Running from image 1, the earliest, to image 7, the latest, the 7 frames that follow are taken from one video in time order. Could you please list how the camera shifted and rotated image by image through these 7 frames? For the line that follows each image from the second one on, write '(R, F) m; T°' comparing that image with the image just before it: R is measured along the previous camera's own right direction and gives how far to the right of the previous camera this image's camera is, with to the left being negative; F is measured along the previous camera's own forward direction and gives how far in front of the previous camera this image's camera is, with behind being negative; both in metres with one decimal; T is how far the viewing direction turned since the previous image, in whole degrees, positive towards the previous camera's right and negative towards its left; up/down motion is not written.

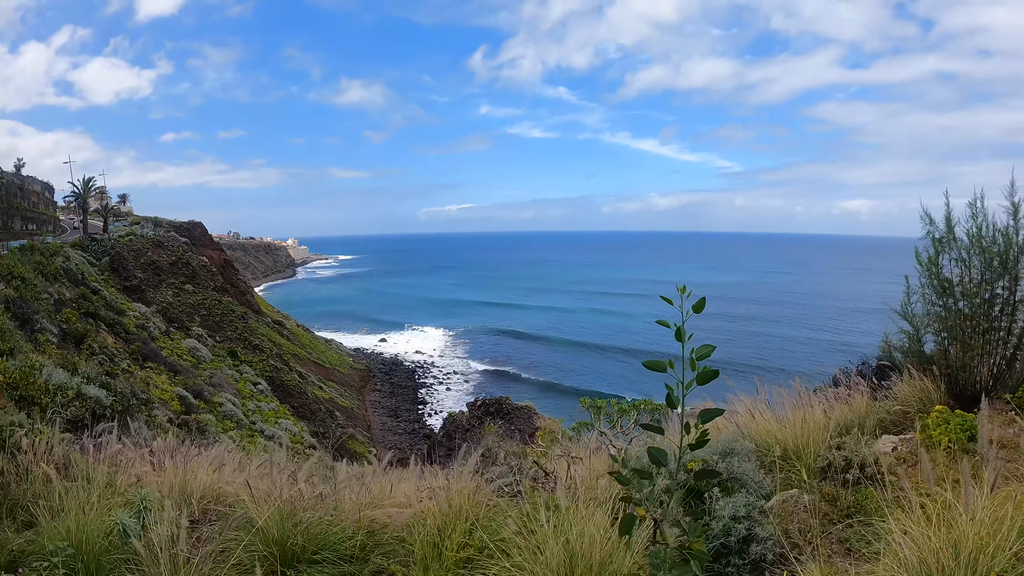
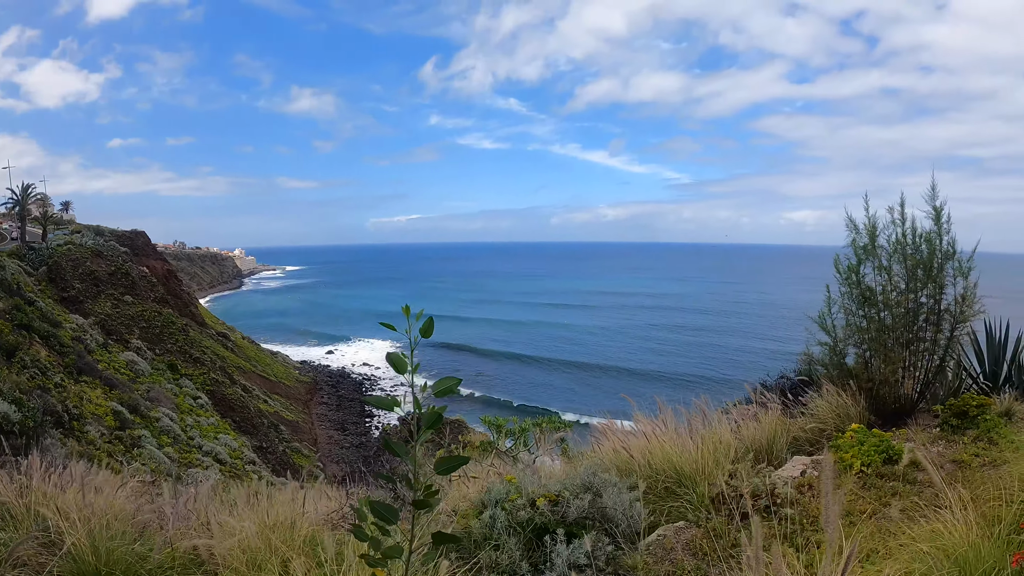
(+0.9, +0.5) m; +3°
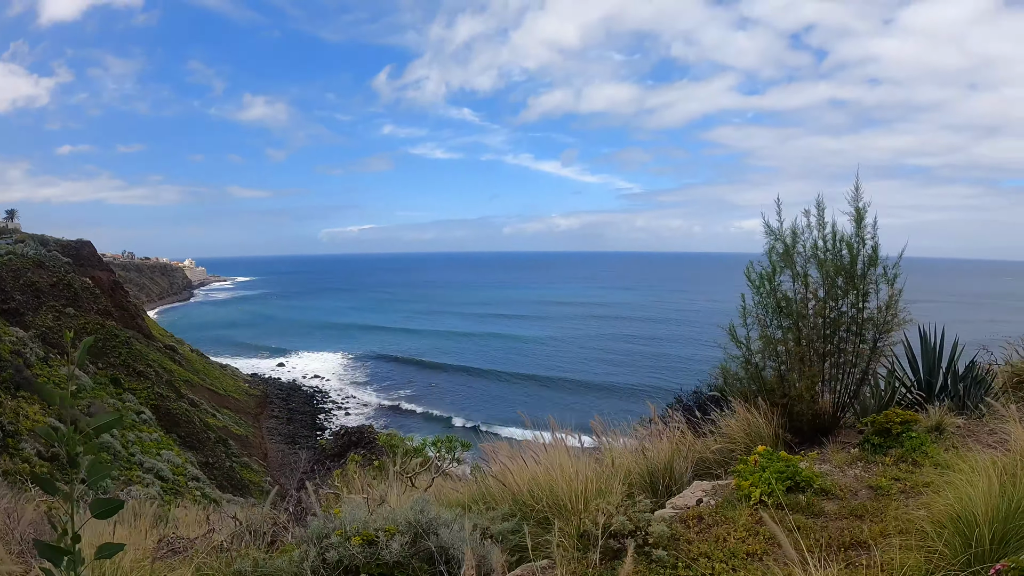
(+0.9, +0.3) m; +2°
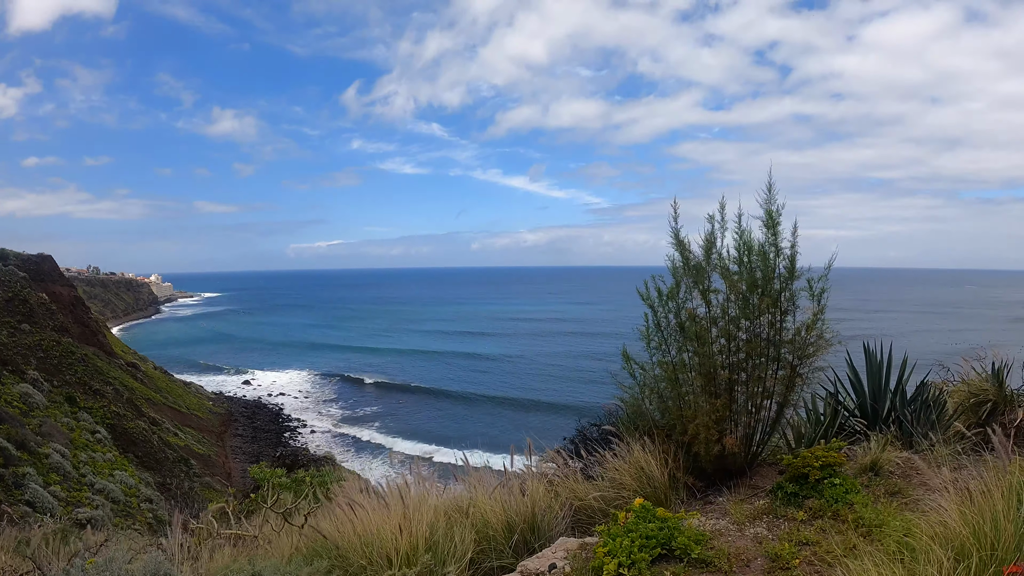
(+0.6, +0.1) m; +2°
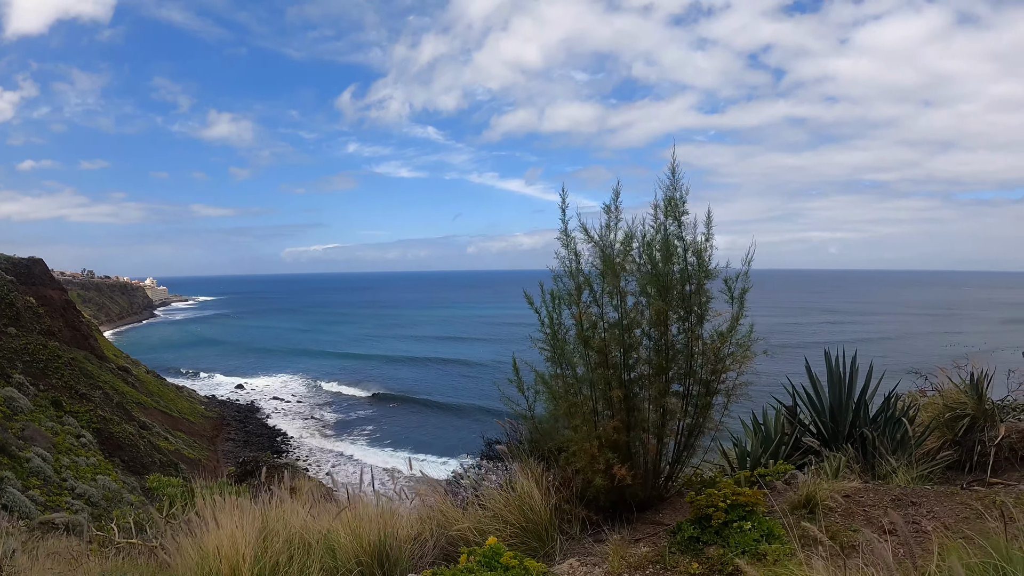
(+0.2, +0.1) m; 0°
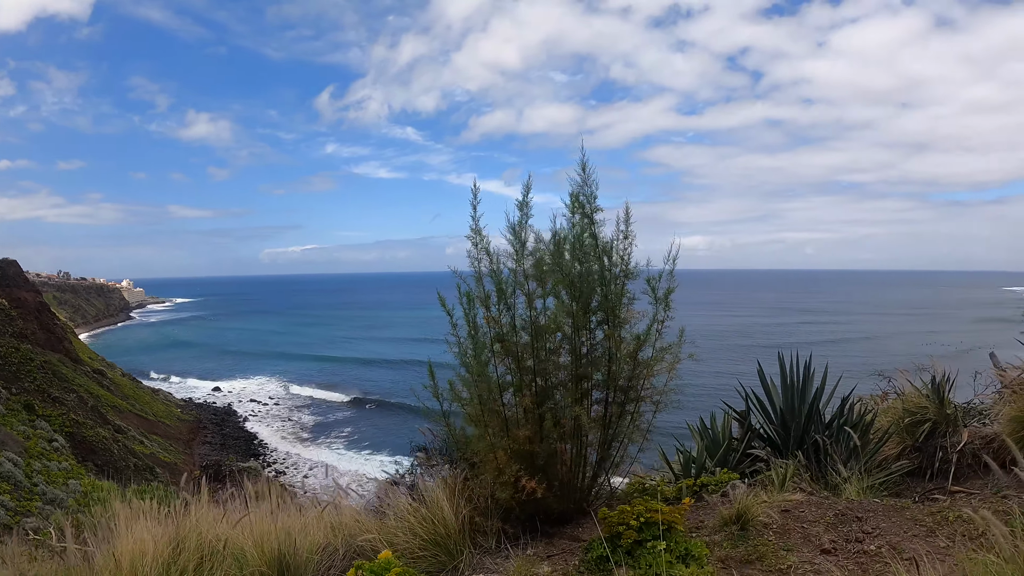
(+0.4, 0.0) m; +1°
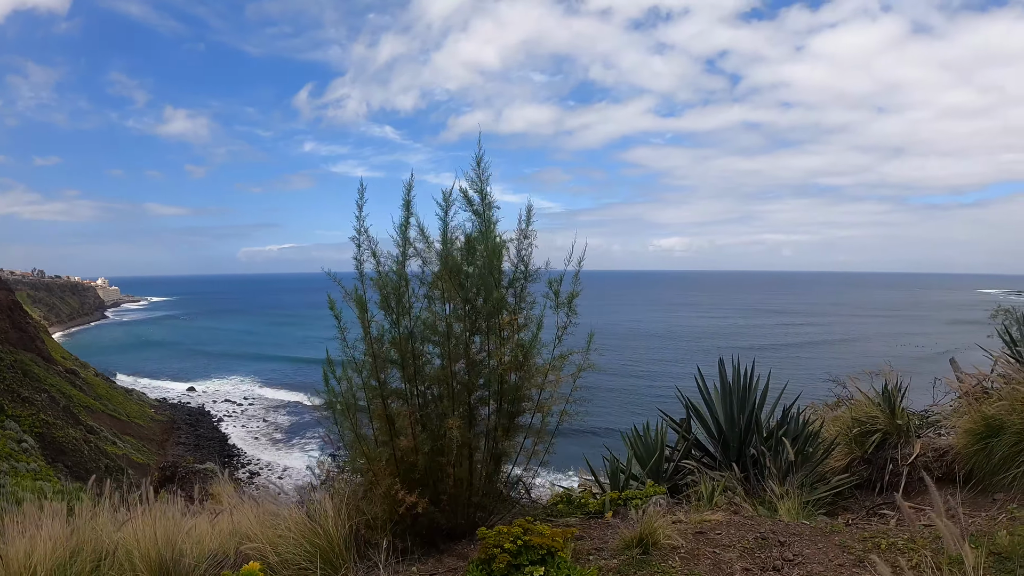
(+0.4, 0.0) m; +1°
